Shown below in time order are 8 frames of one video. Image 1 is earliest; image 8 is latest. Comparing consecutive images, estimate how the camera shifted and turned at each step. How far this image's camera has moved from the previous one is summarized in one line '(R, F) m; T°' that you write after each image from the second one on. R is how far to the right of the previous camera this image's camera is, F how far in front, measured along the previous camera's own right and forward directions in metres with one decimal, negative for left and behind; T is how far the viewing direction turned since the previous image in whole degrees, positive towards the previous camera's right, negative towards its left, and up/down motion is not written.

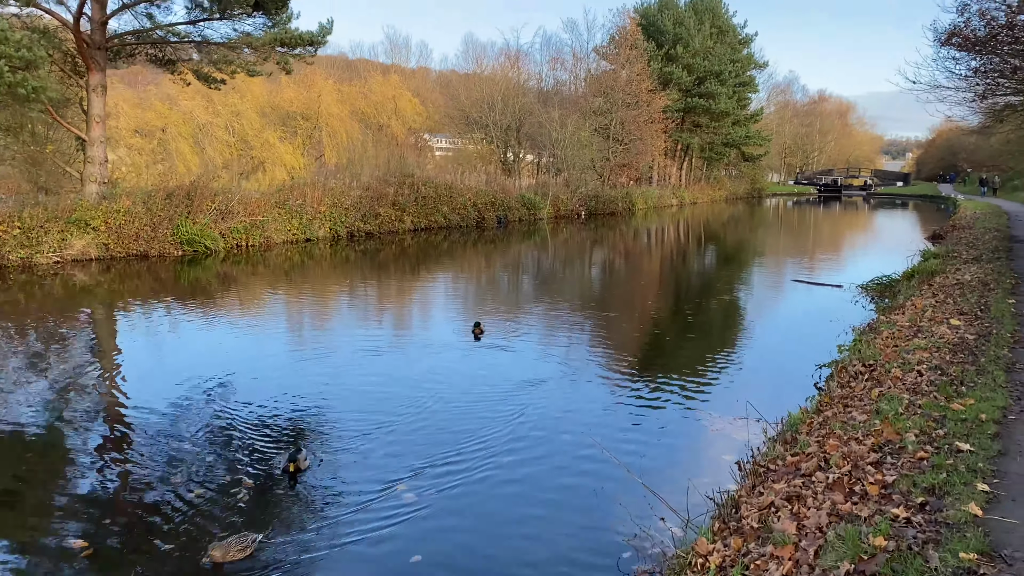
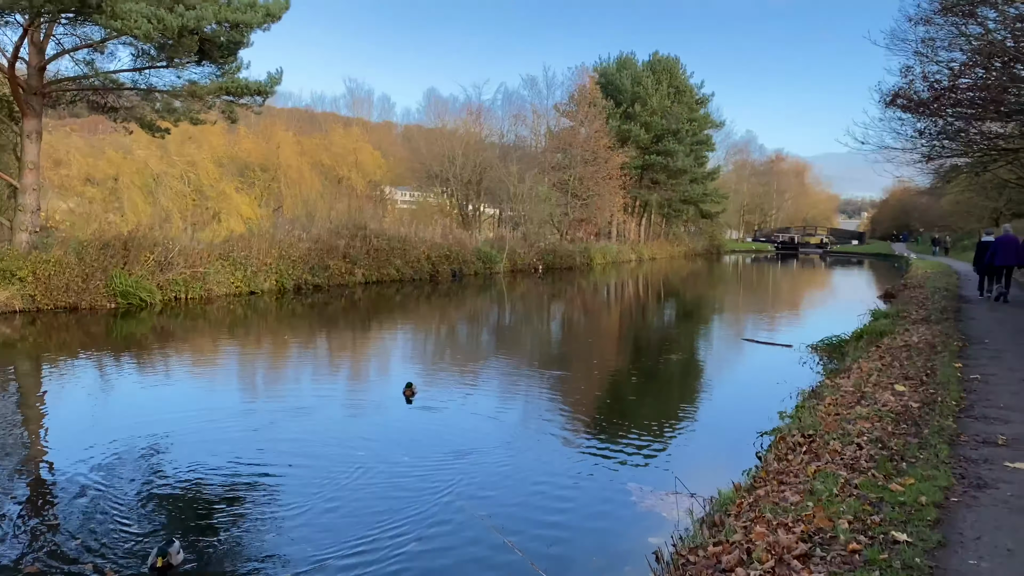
(+0.8, +0.8) m; +2°
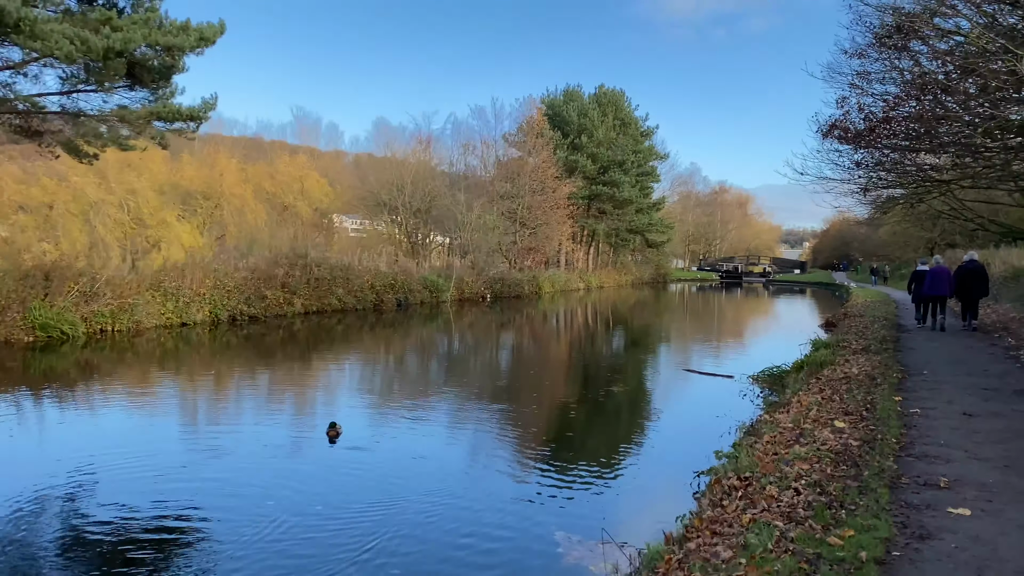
(+0.3, +0.5) m; +4°
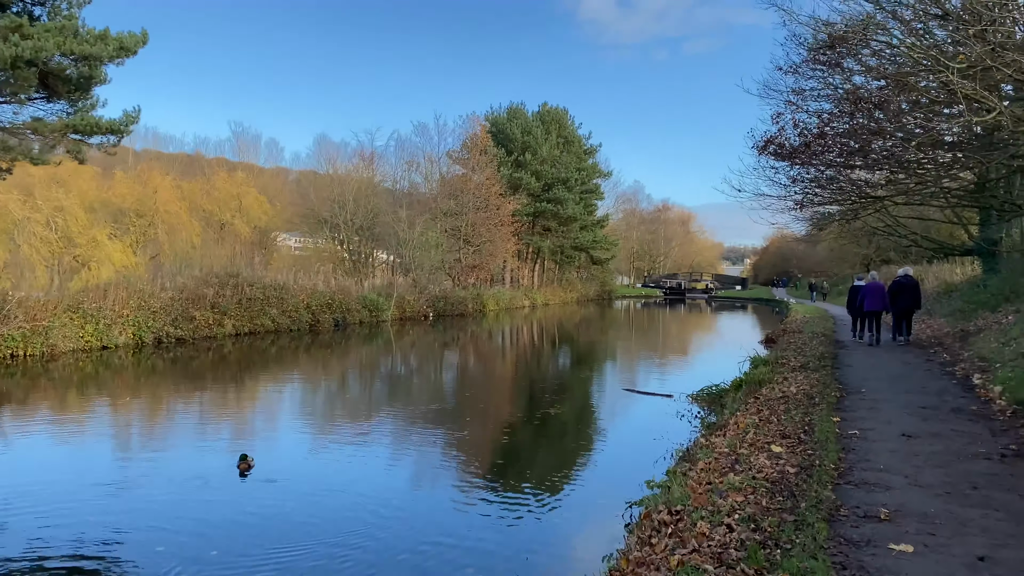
(+0.3, +0.5) m; +5°
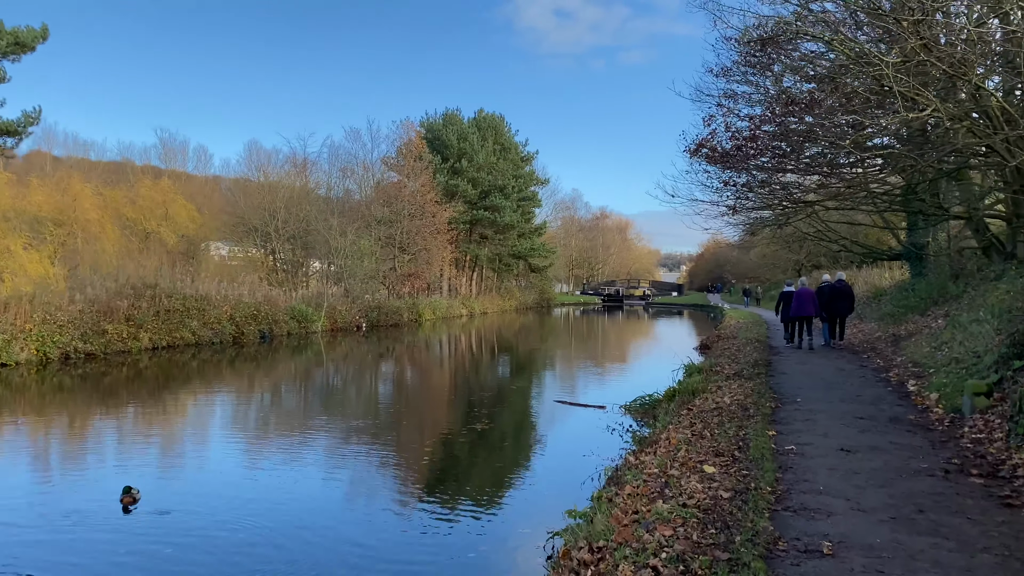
(+0.3, +0.6) m; +5°
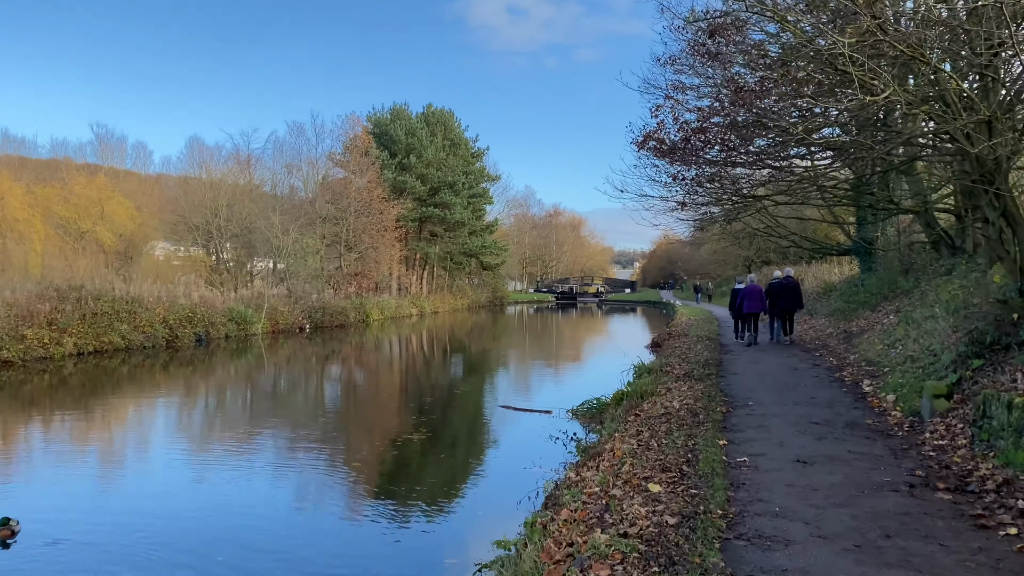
(+0.3, +0.6) m; +4°
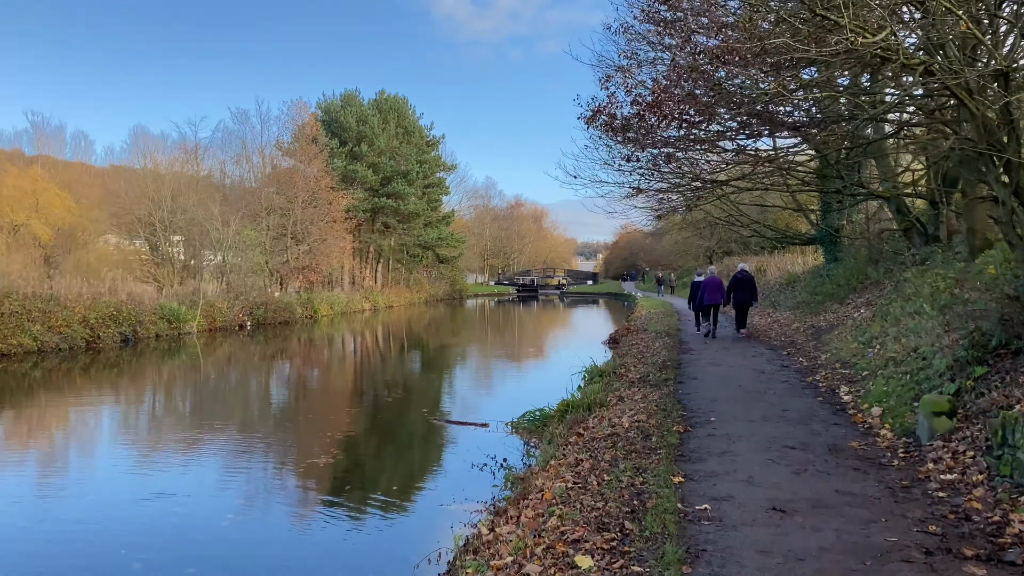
(+0.5, +1.2) m; +3°
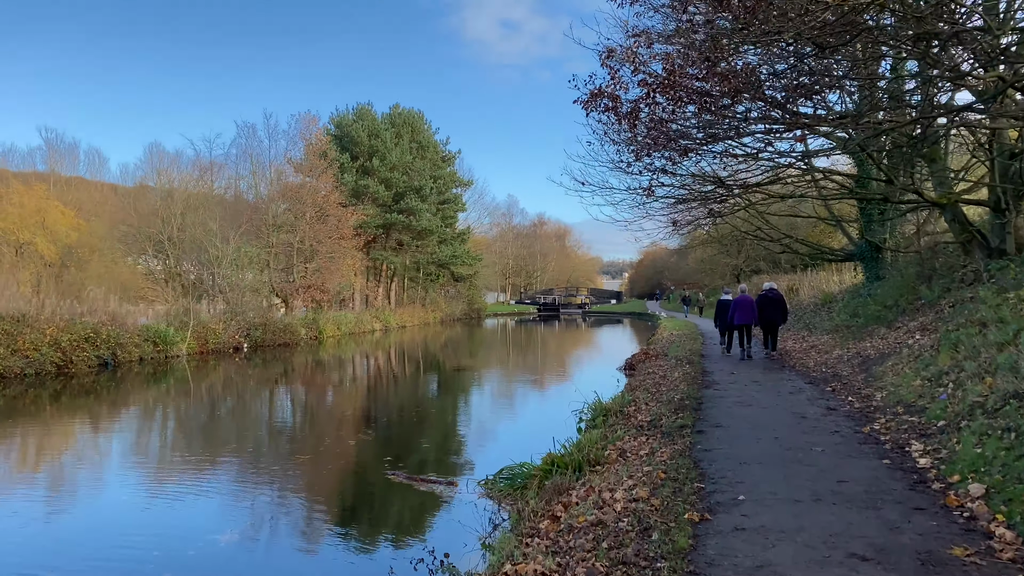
(+0.5, +1.5) m; -2°
